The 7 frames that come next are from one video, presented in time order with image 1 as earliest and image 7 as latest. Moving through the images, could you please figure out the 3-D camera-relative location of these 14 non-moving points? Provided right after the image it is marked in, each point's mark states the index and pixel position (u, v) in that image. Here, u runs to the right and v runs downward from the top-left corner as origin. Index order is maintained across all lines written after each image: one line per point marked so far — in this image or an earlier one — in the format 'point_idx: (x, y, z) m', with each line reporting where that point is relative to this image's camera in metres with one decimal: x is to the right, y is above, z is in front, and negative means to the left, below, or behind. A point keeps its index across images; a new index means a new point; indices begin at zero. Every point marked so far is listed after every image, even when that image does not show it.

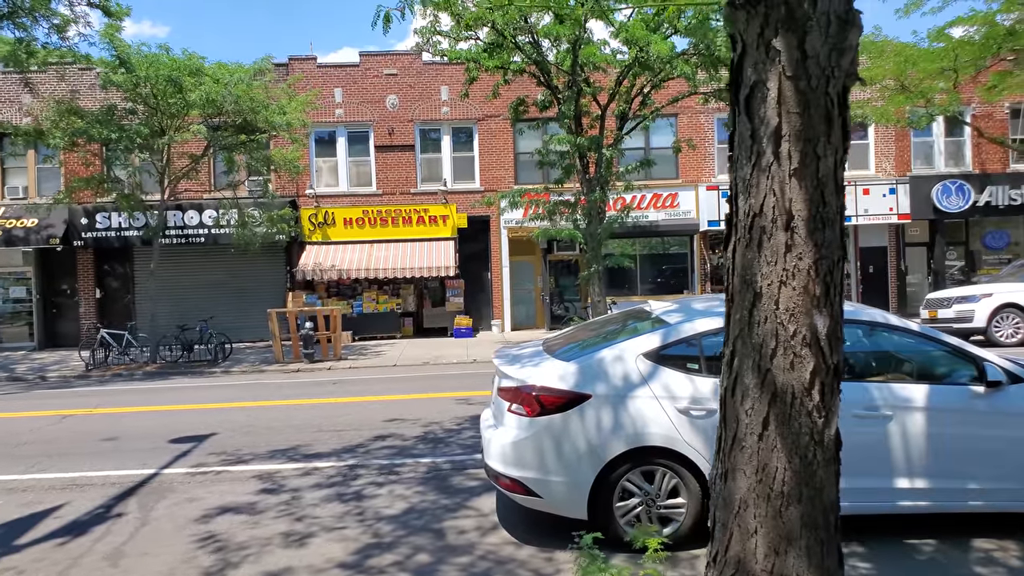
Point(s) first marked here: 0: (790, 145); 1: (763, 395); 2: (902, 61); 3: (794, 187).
0: (+0.7, +0.4, +2.1) m
1: (+0.7, -0.3, +2.1) m
2: (+8.2, +4.7, +16.1) m
3: (+0.8, +0.3, +2.1) m
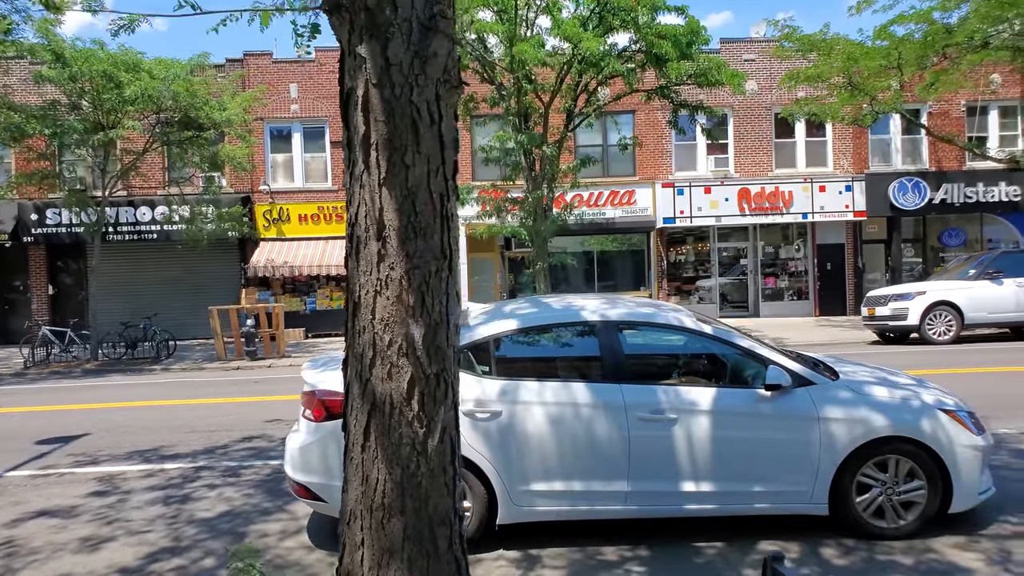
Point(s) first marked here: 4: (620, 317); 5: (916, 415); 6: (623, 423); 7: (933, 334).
0: (-0.4, +0.4, +2.0) m
1: (-0.4, -0.3, +2.1) m
2: (+7.0, +4.8, +16.1) m
3: (-0.3, +0.2, +2.0) m
4: (+0.6, -0.2, +4.2) m
5: (+2.1, -0.7, +4.0) m
6: (+0.6, -0.7, +3.9) m
7: (+7.5, -0.8, +13.7) m
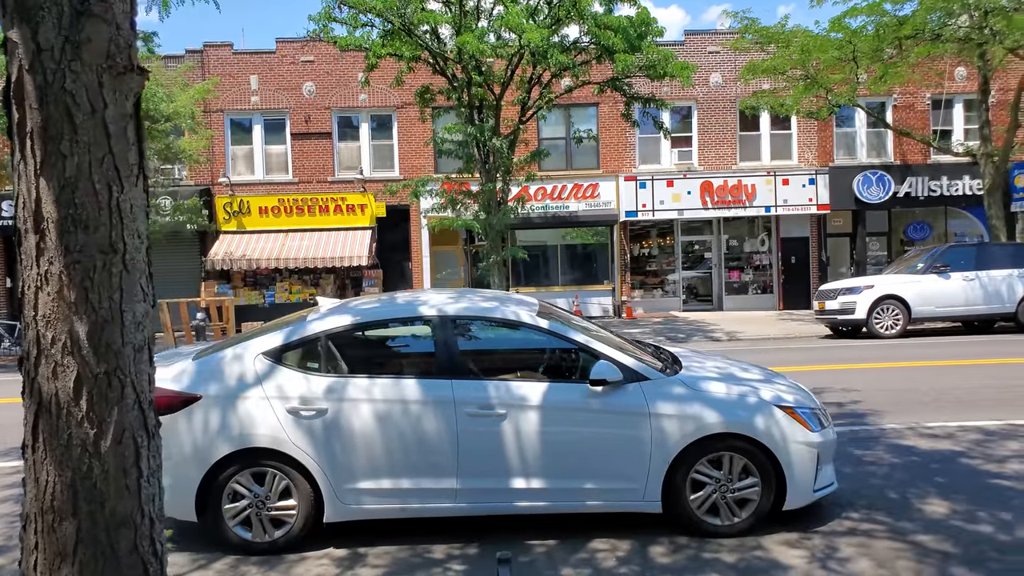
0: (-1.2, +0.4, +2.0) m
1: (-1.3, -0.3, +2.1) m
2: (+6.0, +4.9, +16.0) m
3: (-1.2, +0.3, +2.0) m
4: (-0.3, -0.1, +4.1) m
5: (+1.2, -0.6, +4.0) m
6: (-0.3, -0.7, +3.9) m
7: (+6.6, -0.7, +13.7) m
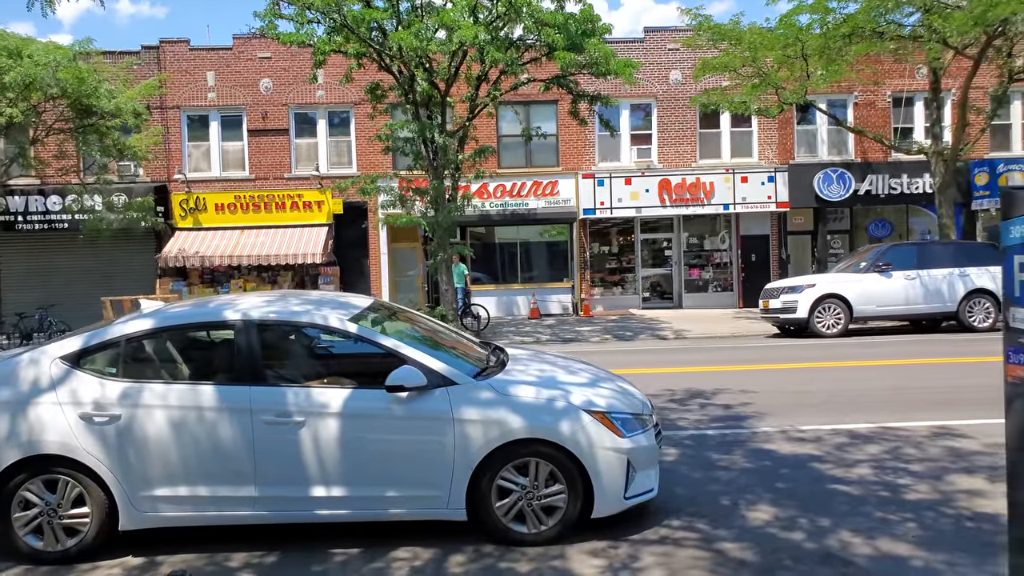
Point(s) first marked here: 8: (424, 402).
0: (-2.2, +0.3, +1.9) m
1: (-2.3, -0.3, +2.0) m
2: (+4.9, +5.0, +16.0) m
3: (-2.2, +0.2, +1.9) m
4: (-1.3, -0.1, +4.0) m
5: (+0.2, -0.7, +3.9) m
6: (-1.3, -0.7, +3.8) m
7: (+5.5, -0.7, +13.7) m
8: (-0.4, -0.6, +3.9) m
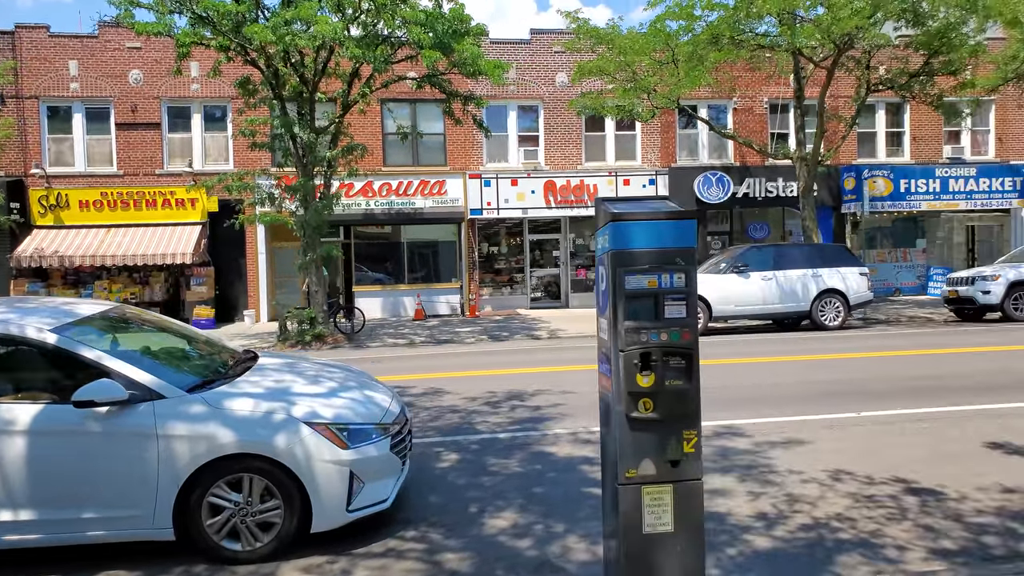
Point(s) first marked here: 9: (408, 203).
0: (-3.4, +0.3, +1.5) m
1: (-3.5, -0.4, +1.6) m
2: (+2.3, +5.0, +16.2) m
3: (-3.4, +0.2, +1.5) m
4: (-2.7, -0.2, +3.7) m
5: (-1.2, -0.7, +3.8) m
6: (-2.7, -0.7, +3.5) m
7: (+3.1, -0.7, +14.0) m
8: (-1.8, -0.6, +3.7) m
9: (-2.7, +2.2, +19.8) m
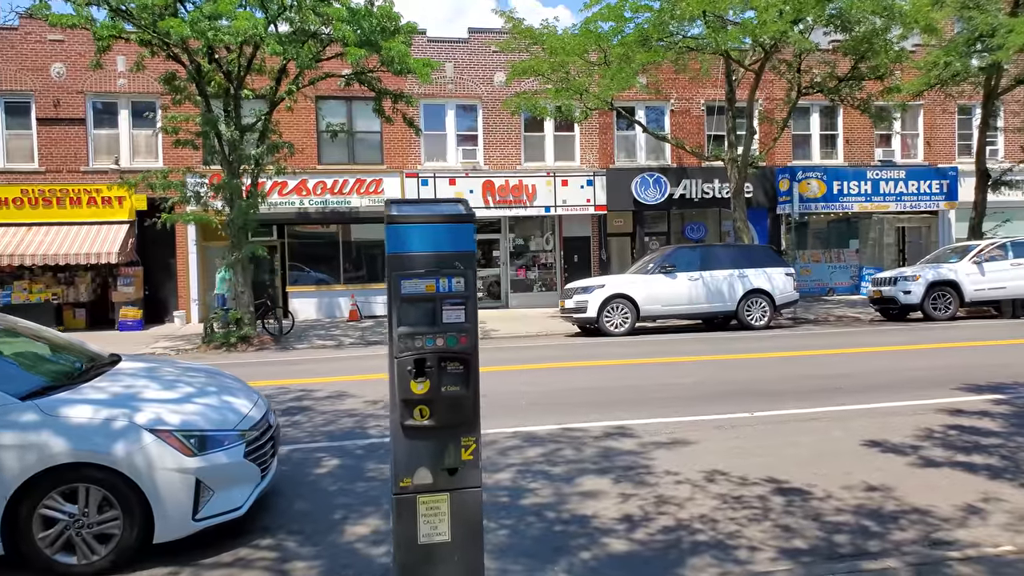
0: (-4.0, +0.3, +1.2) m
1: (-4.1, -0.4, +1.3) m
2: (+0.9, +5.0, +16.2) m
3: (-4.0, +0.2, +1.2) m
4: (-3.4, -0.2, +3.5) m
5: (-1.9, -0.7, +3.6) m
6: (-3.4, -0.7, +3.3) m
7: (+1.8, -0.7, +14.1) m
8: (-2.6, -0.6, +3.5) m
9: (-4.3, +2.2, +19.5) m
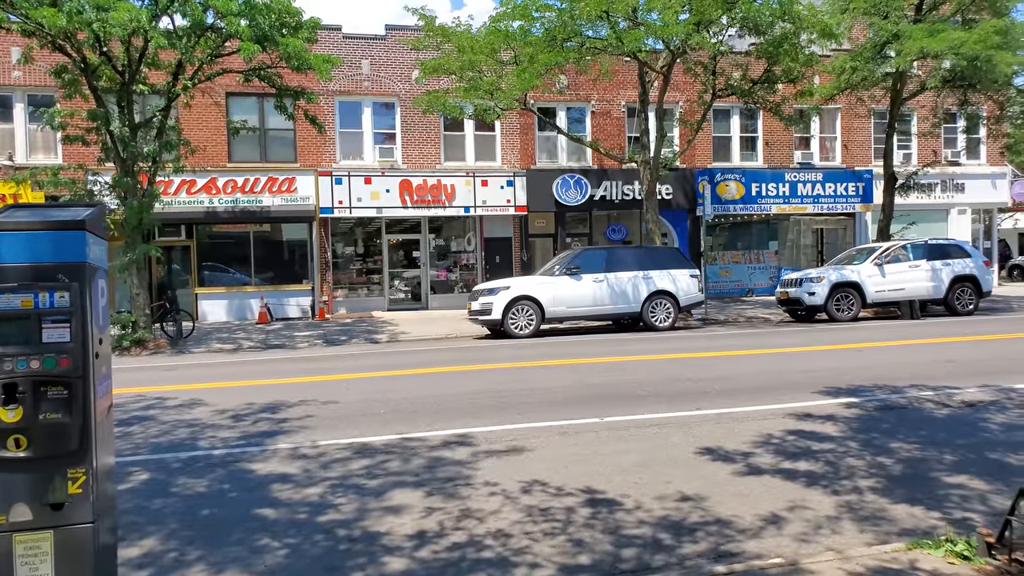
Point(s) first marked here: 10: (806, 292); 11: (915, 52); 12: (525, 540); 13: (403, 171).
0: (-4.9, +0.2, +0.8) m
1: (-5.0, -0.4, +0.9) m
2: (-0.9, +4.9, +16.1) m
3: (-4.9, +0.1, +0.8) m
4: (-4.5, -0.2, +3.1) m
5: (-3.0, -0.7, +3.3) m
6: (-4.5, -0.8, +2.9) m
7: (+0.1, -0.7, +14.0) m
8: (-3.6, -0.7, +3.1) m
9: (-6.3, +2.1, +19.0) m
10: (+5.9, -0.1, +15.4) m
11: (+7.7, +4.6, +14.8) m
12: (+0.1, -1.3, +4.1) m
13: (-2.8, +3.0, +19.7) m
